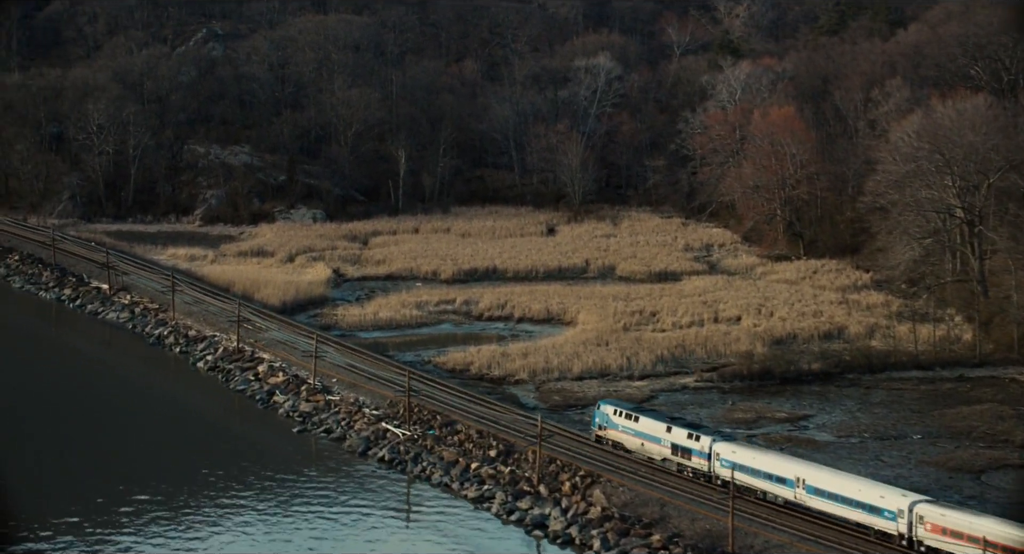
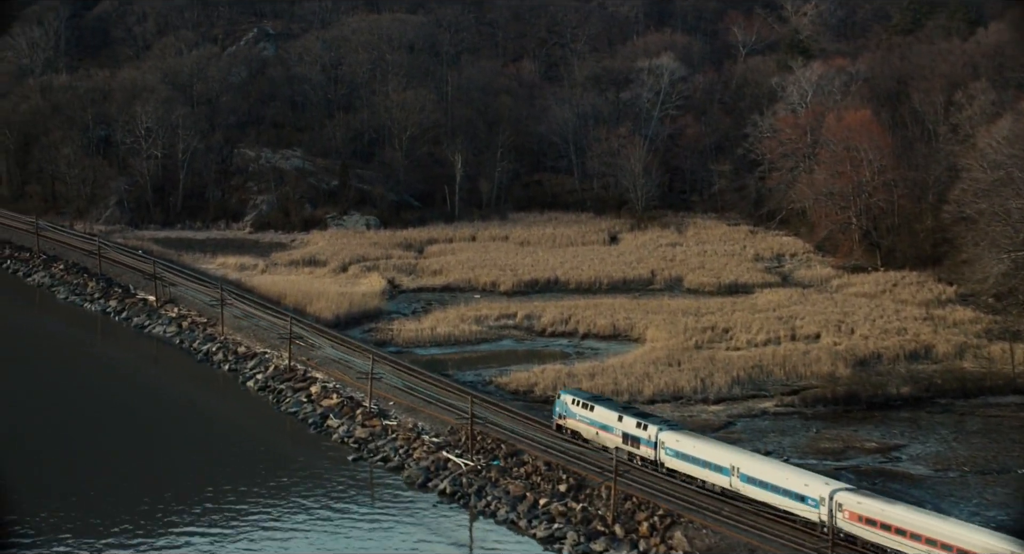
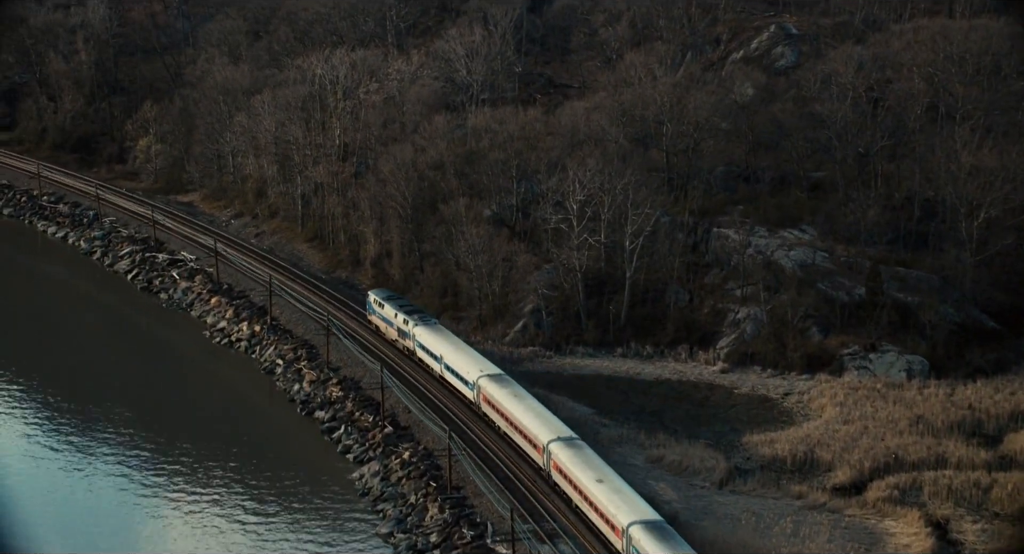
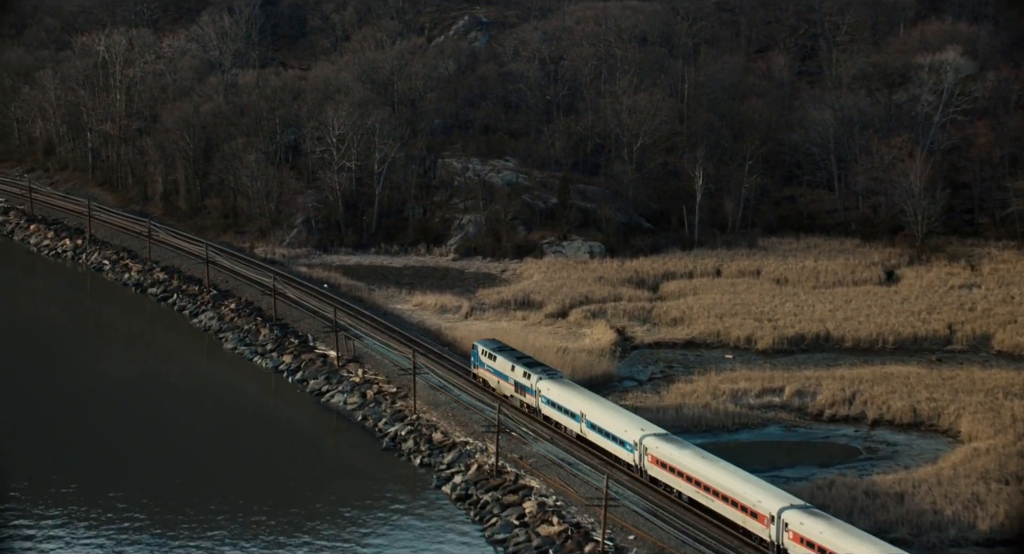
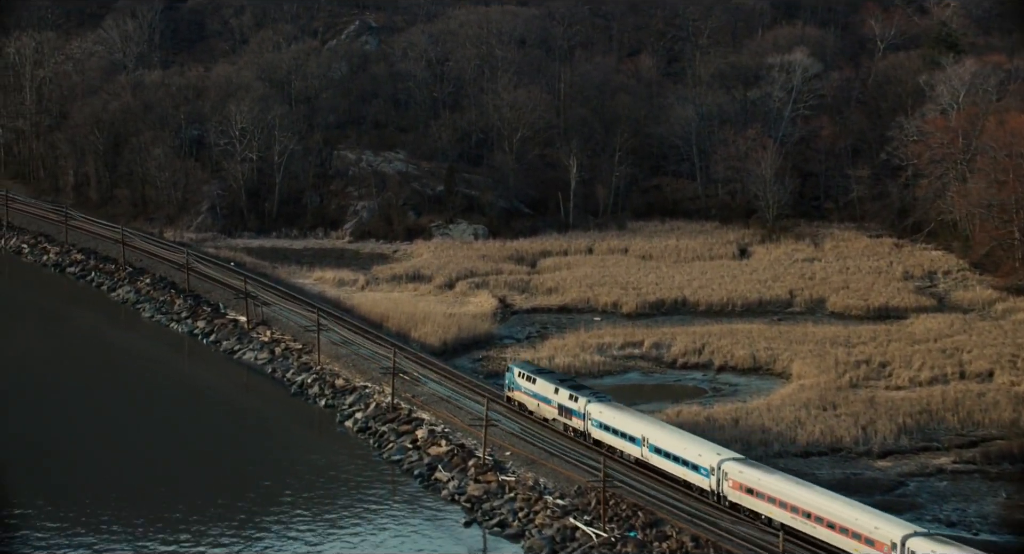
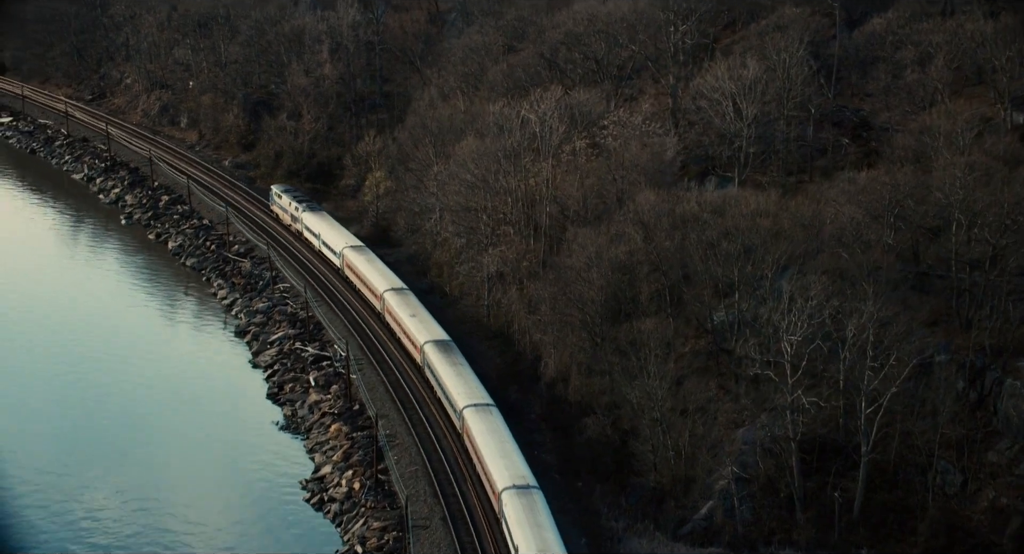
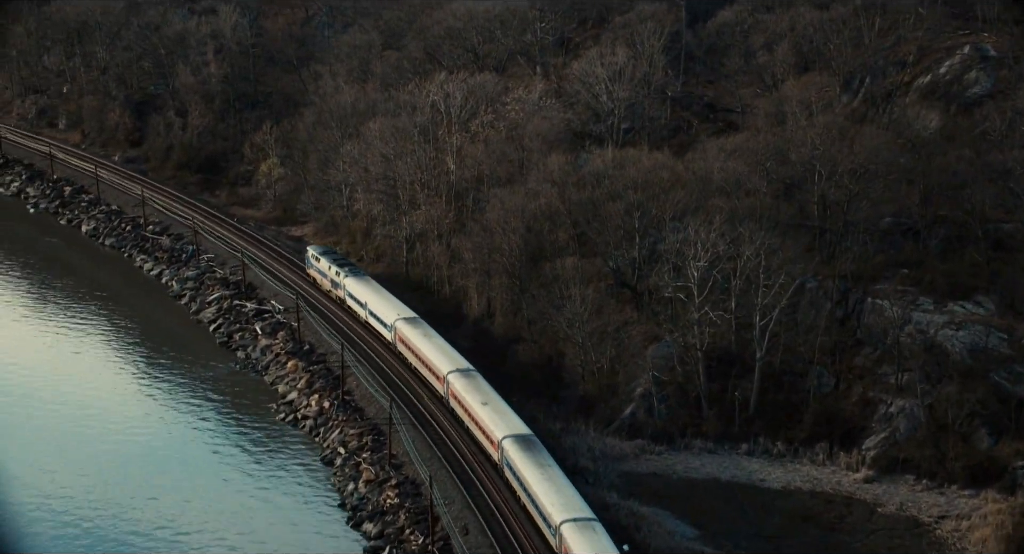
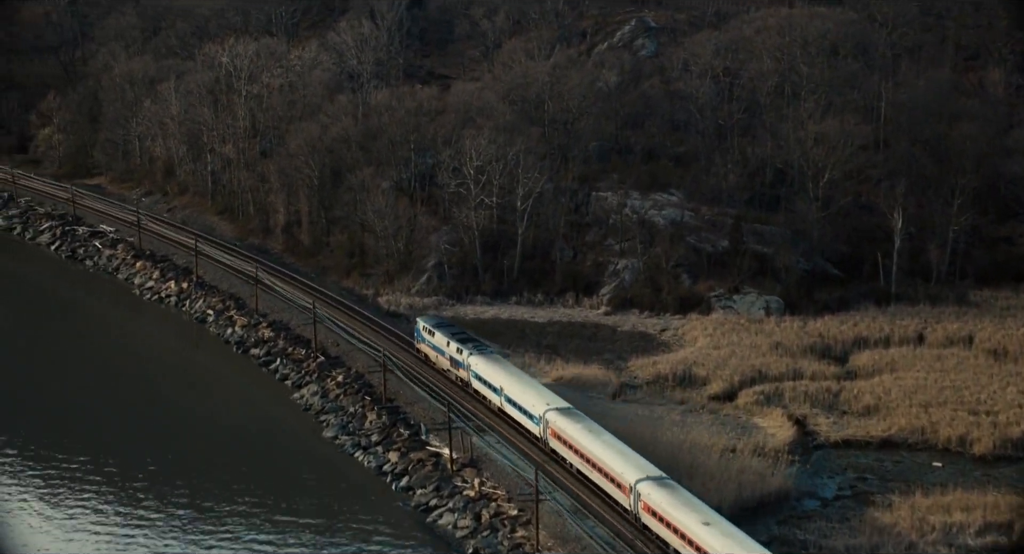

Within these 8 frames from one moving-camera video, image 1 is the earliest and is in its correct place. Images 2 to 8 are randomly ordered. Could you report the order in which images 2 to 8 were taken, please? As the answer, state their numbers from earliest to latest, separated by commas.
2, 5, 4, 8, 3, 7, 6
